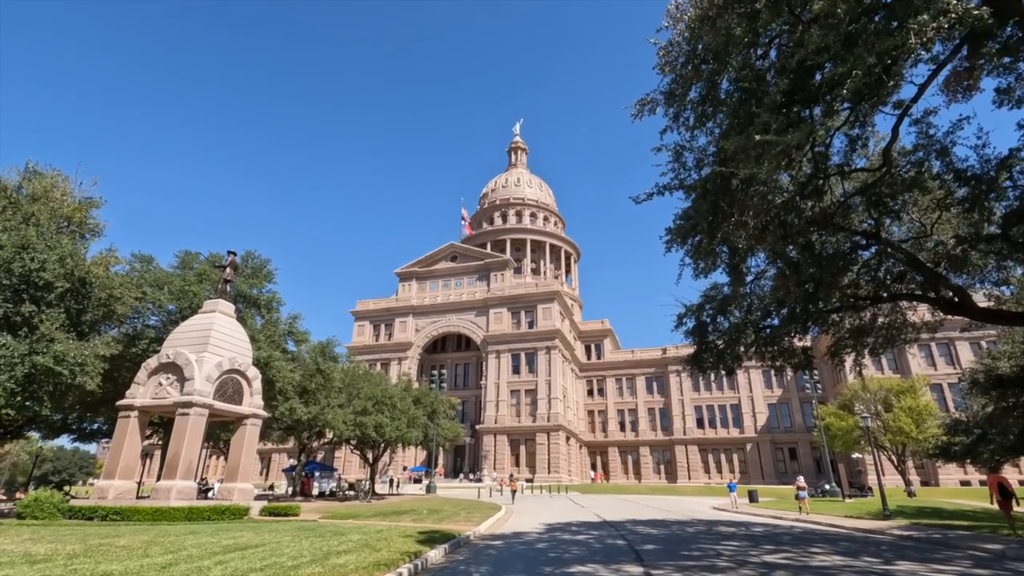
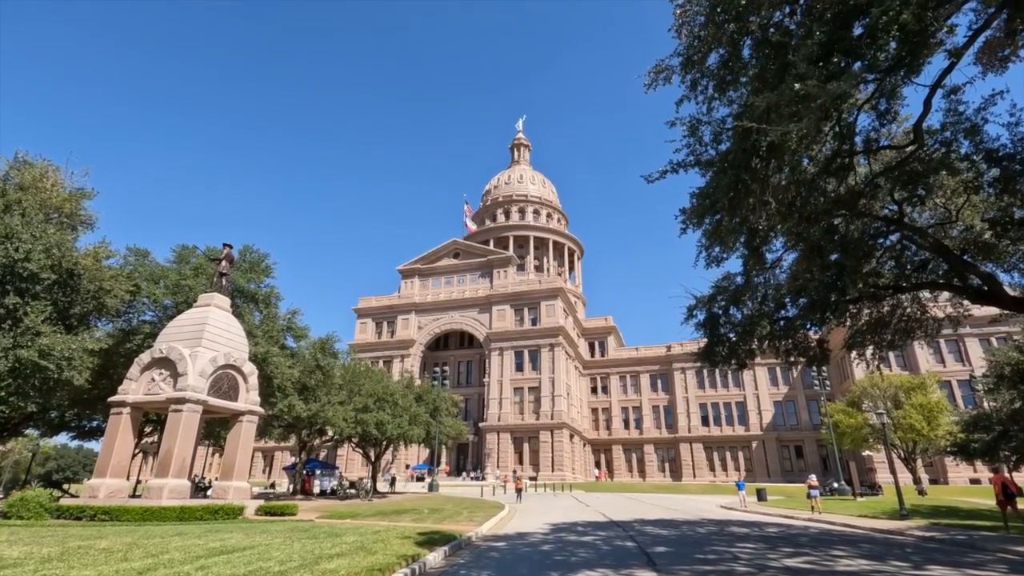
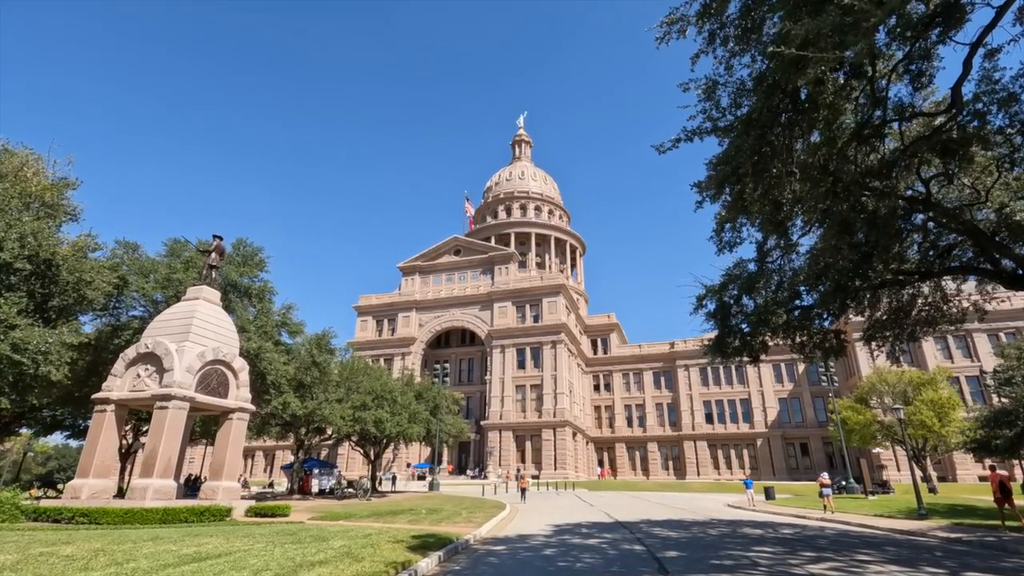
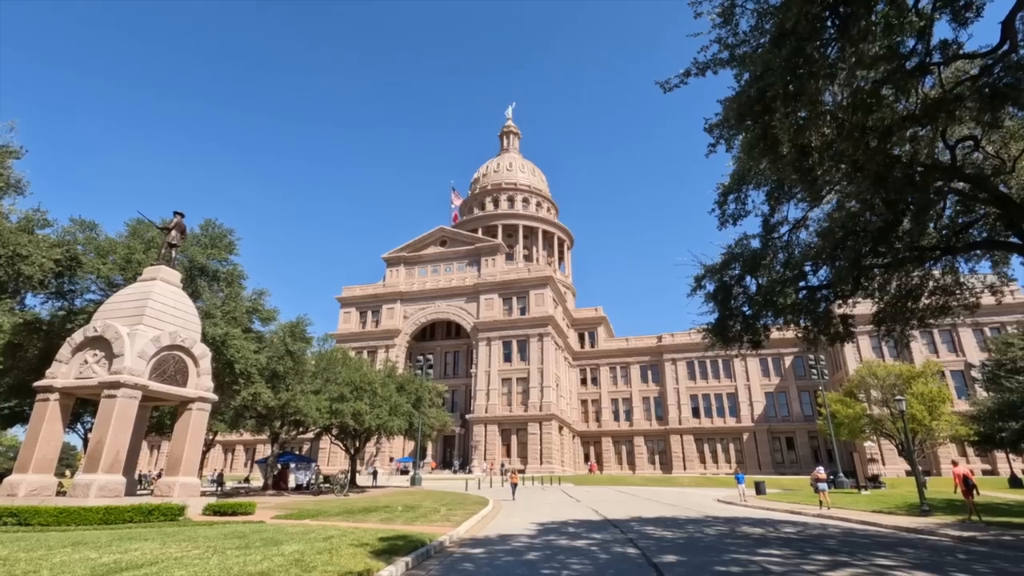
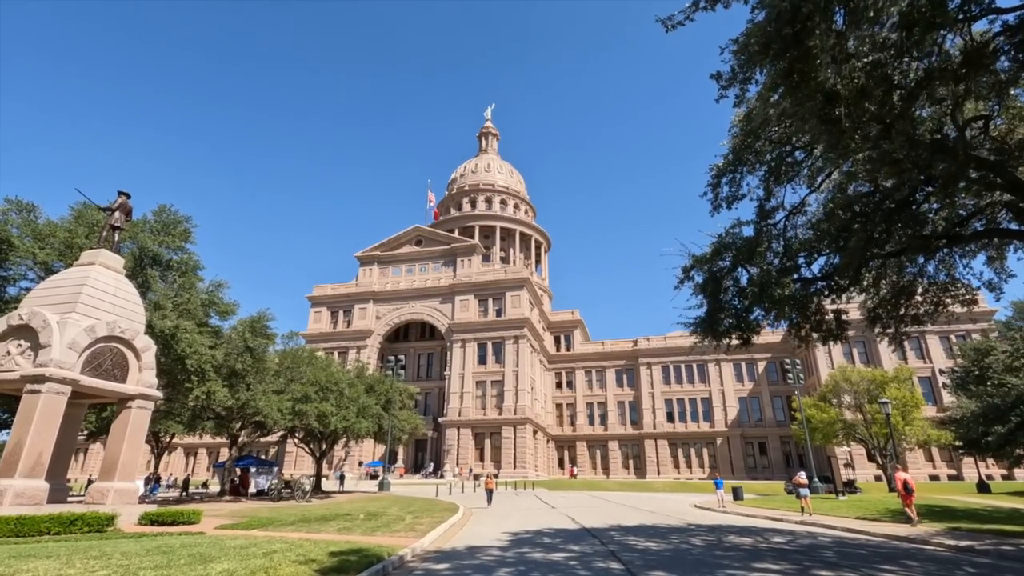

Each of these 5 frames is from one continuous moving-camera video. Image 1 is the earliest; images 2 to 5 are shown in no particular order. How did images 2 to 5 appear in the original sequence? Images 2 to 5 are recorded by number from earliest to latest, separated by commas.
2, 3, 4, 5
